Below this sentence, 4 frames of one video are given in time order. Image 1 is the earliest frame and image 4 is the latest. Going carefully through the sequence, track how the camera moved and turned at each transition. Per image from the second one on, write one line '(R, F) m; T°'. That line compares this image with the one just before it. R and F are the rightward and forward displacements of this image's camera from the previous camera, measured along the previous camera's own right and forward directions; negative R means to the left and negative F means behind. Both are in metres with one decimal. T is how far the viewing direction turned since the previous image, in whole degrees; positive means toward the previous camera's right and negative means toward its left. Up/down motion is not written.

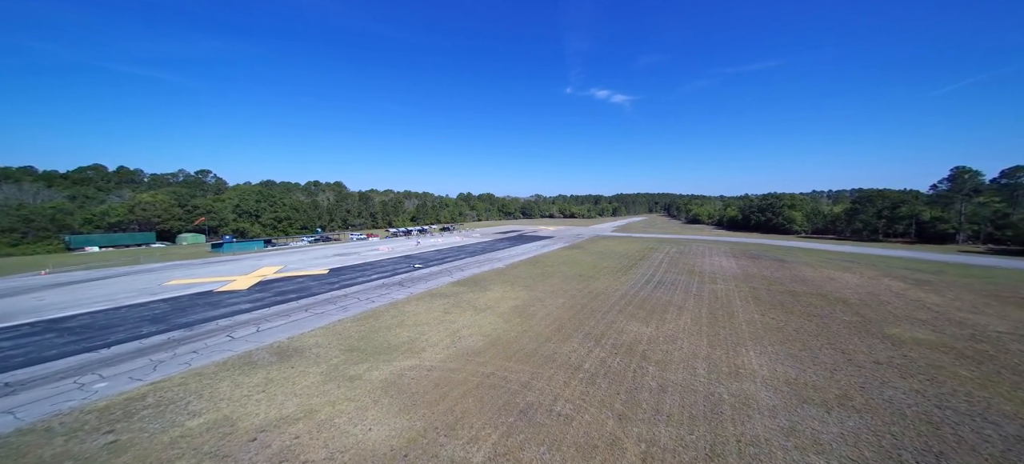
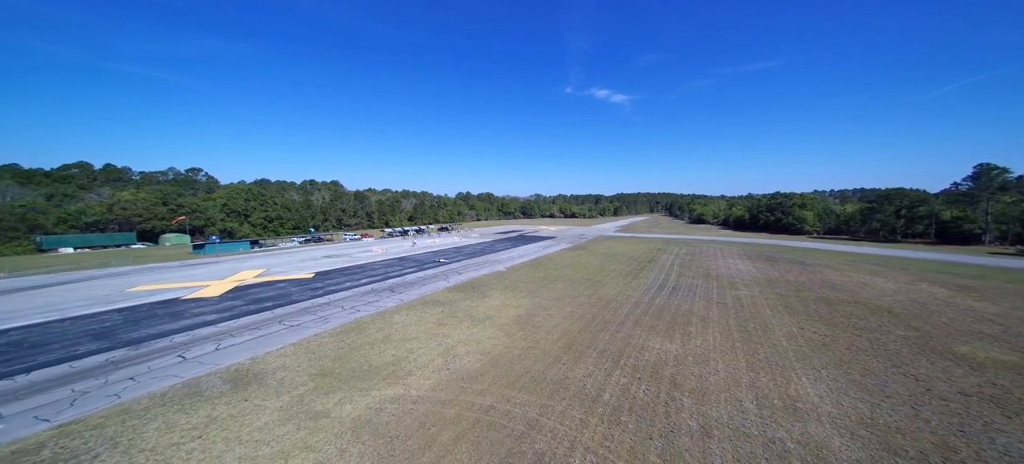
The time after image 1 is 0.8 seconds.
(-0.1, +1.6) m; 0°
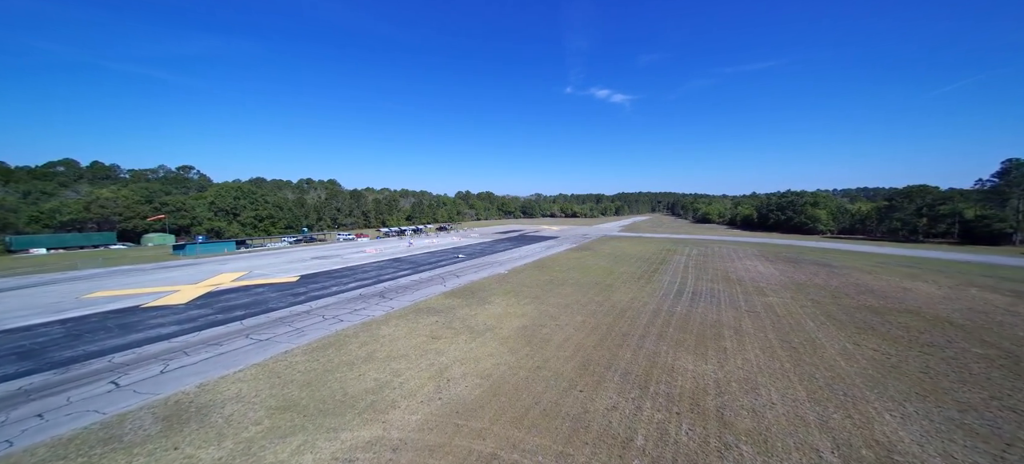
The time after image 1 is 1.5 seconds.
(-0.1, +1.6) m; 0°
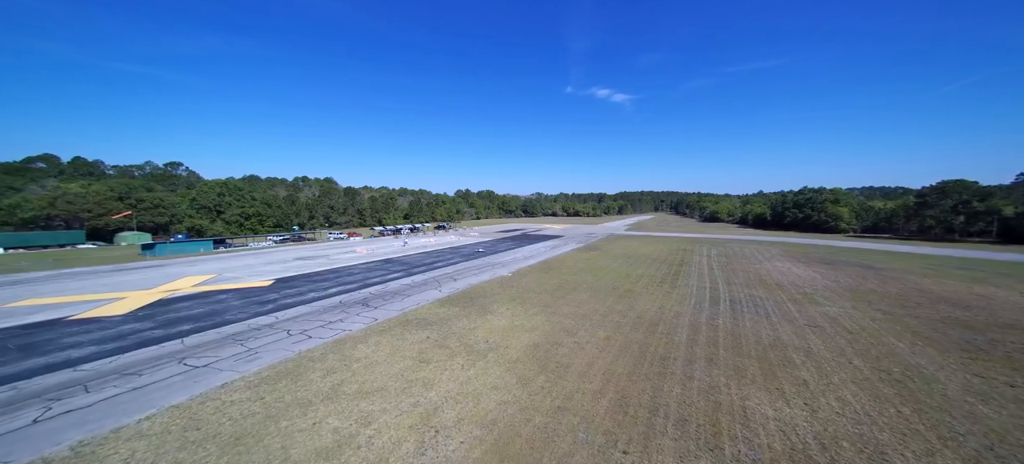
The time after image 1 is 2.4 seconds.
(-0.2, +2.3) m; 0°
